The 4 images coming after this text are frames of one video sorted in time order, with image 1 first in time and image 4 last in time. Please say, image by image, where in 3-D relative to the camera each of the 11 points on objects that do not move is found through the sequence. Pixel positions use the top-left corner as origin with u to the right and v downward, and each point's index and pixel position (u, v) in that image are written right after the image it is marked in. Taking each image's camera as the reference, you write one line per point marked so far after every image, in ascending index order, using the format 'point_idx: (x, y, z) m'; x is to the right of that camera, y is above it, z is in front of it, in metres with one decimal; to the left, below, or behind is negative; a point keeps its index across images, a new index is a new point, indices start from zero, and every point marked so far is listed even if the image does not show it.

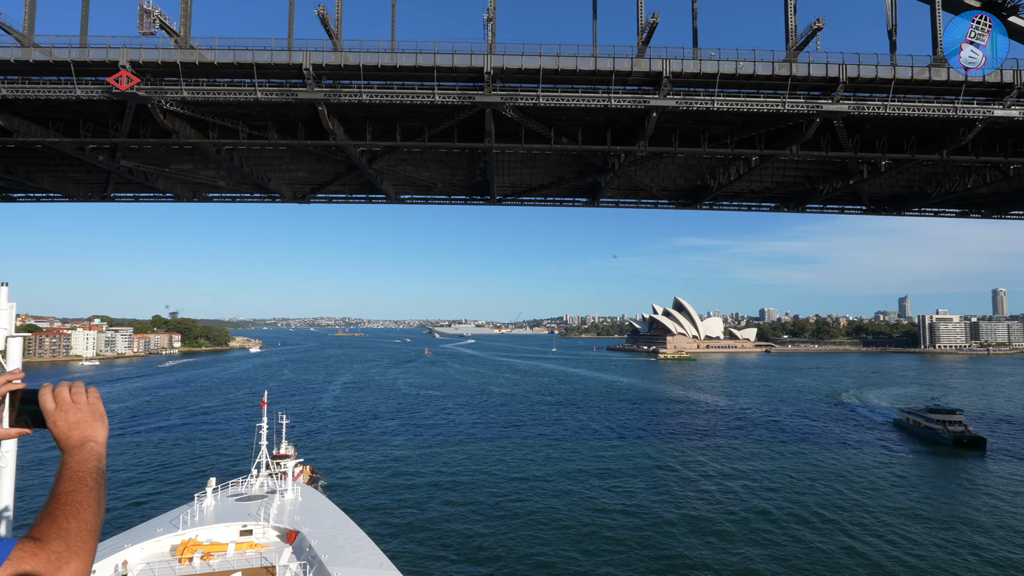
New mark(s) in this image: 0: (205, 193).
0: (-11.3, +3.5, +19.0) m
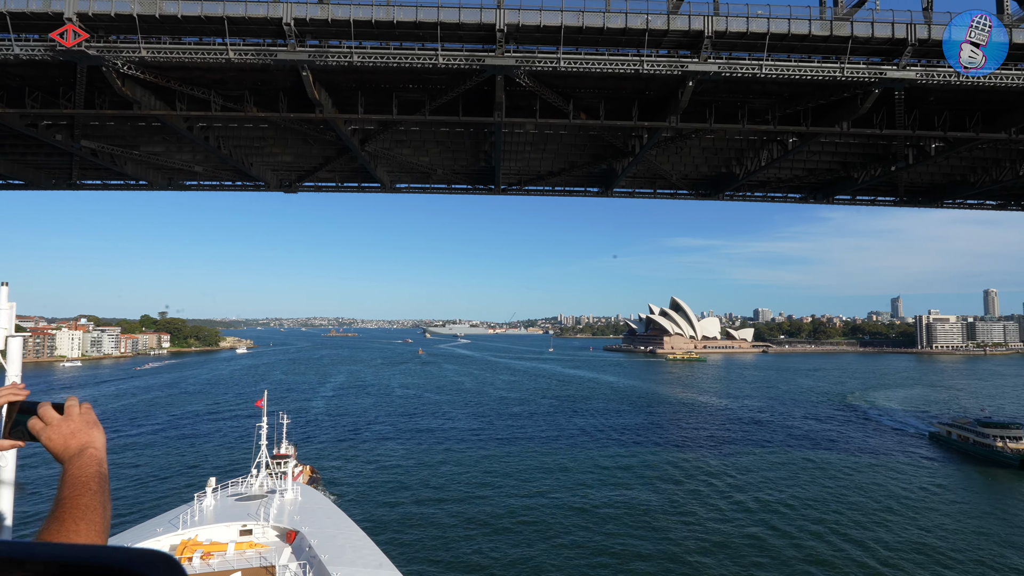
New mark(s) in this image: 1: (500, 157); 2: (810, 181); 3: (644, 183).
0: (-11.1, +3.6, +17.3) m
1: (-0.3, +3.6, +14.1) m
2: (+9.6, +3.5, +16.6) m
3: (+4.4, +3.5, +17.1) m
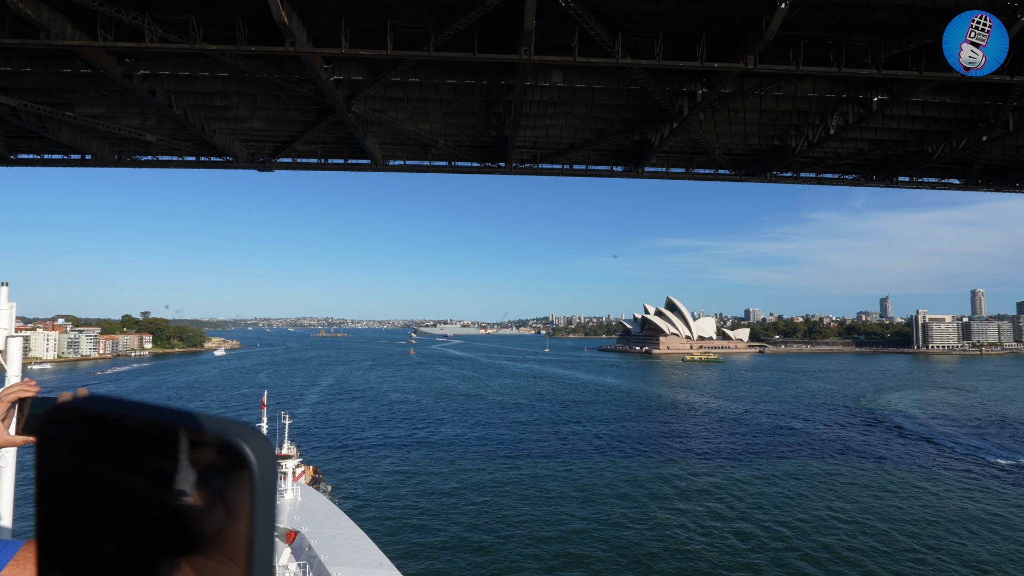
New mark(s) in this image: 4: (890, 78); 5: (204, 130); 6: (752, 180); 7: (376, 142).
0: (-10.7, +3.8, +14.6) m
1: (+0.1, +3.8, +11.6) m
2: (+10.0, +3.6, +14.2) m
3: (+4.8, +3.7, +14.7) m
4: (+6.4, +3.6, +8.8) m
5: (-7.4, +3.8, +12.3) m
6: (+6.7, +3.0, +14.3) m
7: (-3.6, +3.9, +13.8) m
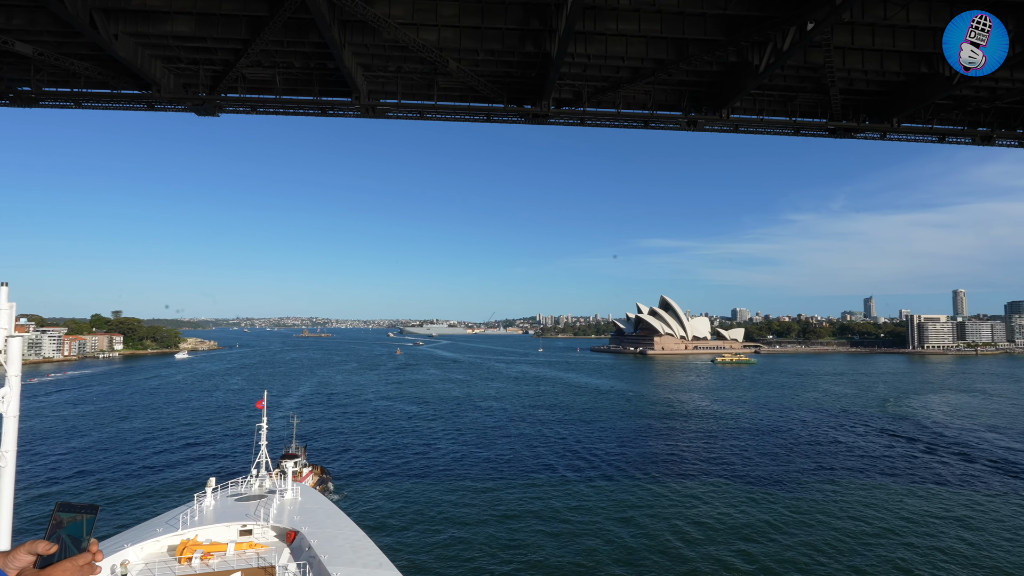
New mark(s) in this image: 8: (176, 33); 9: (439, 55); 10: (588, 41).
0: (-9.9, +4.1, +10.3) m
1: (+1.0, +4.0, +7.6) m
2: (+10.8, +3.9, +10.5) m
3: (+5.5, +4.0, +10.8) m
4: (+7.3, +3.8, +4.9) m
5: (-6.6, +4.1, +8.1) m
6: (+7.5, +3.3, +10.5) m
7: (-2.9, +4.2, +9.7) m
8: (-5.7, +4.4, +8.7) m
9: (-1.1, +3.9, +8.3) m
10: (+1.3, +4.3, +8.9) m
